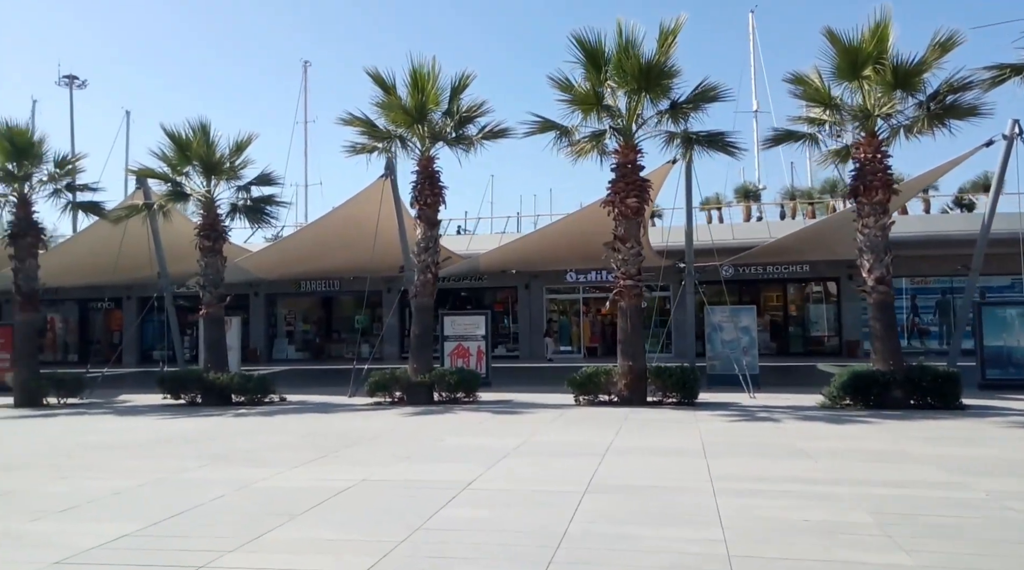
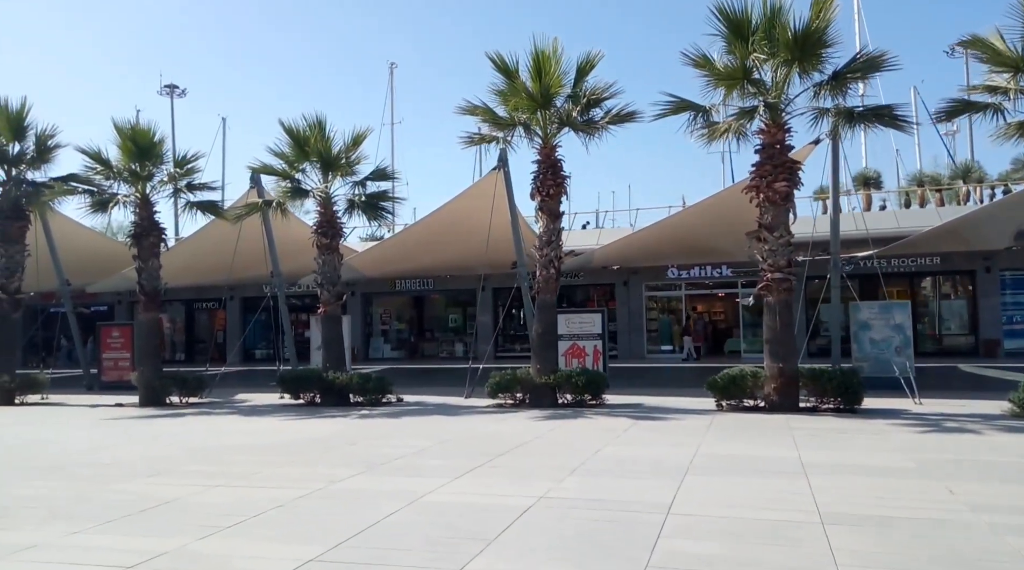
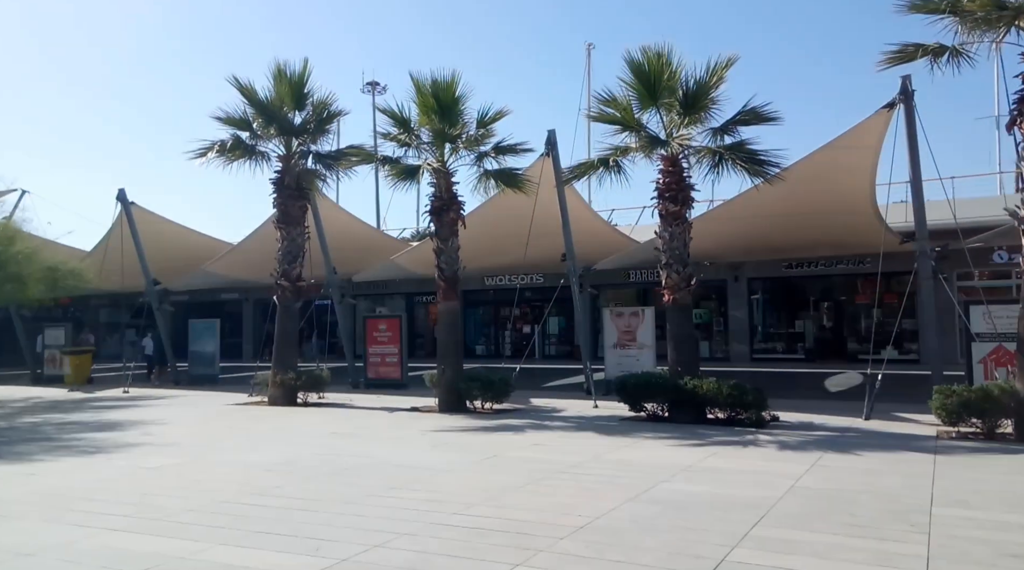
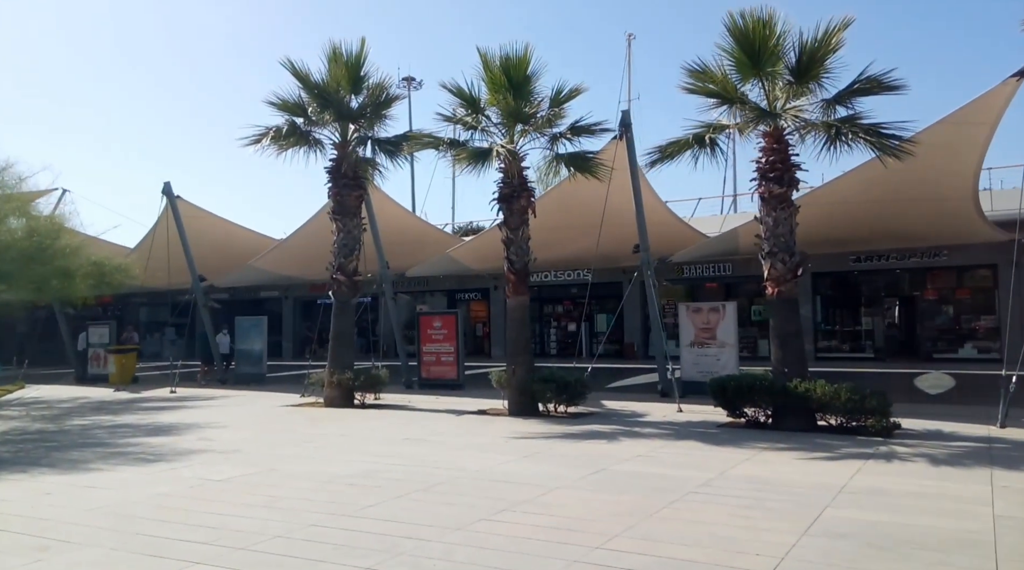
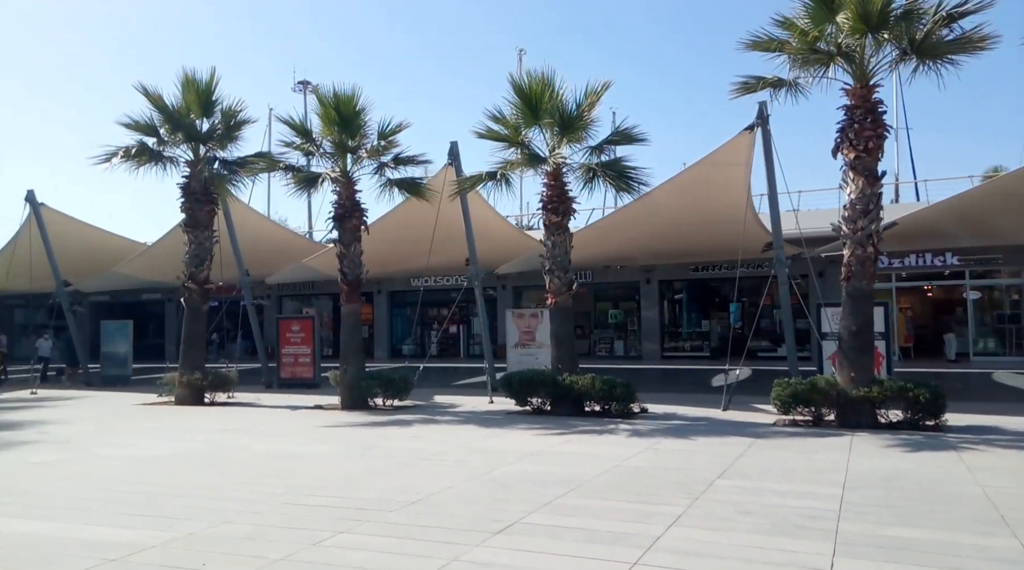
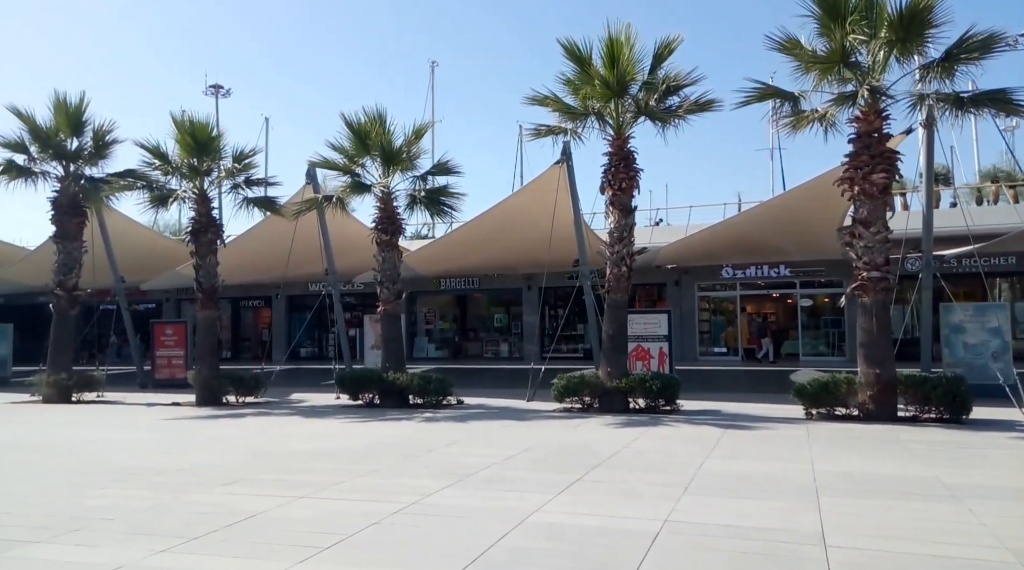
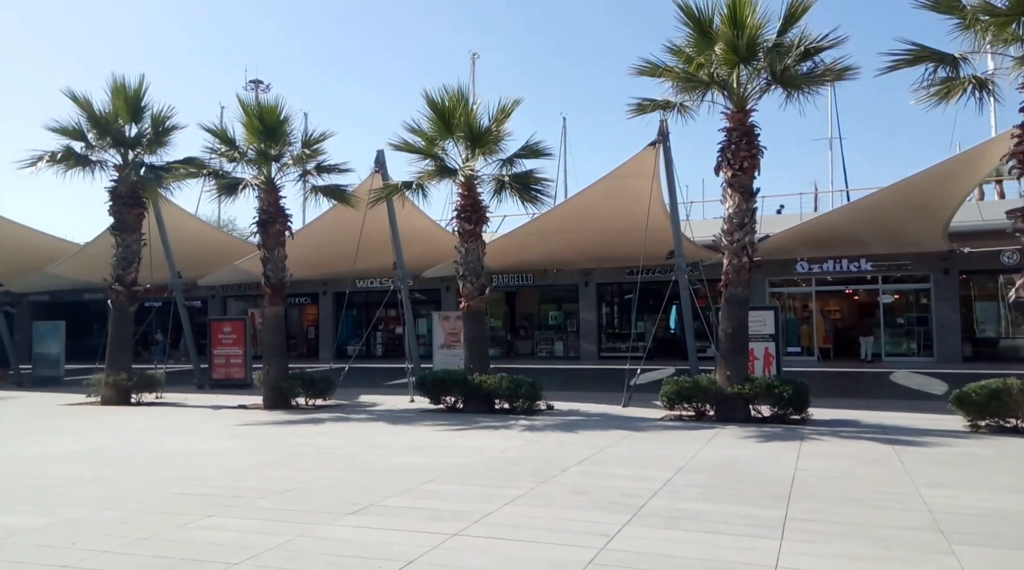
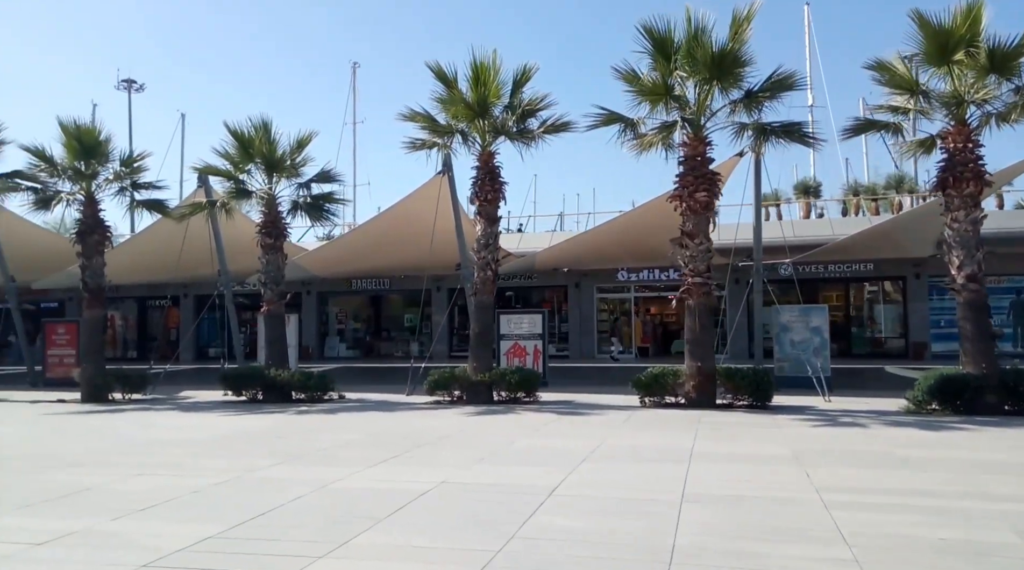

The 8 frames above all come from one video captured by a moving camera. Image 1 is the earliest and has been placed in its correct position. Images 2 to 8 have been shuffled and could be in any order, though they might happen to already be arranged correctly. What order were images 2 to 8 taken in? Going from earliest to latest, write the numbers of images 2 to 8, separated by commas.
8, 2, 6, 7, 5, 3, 4
